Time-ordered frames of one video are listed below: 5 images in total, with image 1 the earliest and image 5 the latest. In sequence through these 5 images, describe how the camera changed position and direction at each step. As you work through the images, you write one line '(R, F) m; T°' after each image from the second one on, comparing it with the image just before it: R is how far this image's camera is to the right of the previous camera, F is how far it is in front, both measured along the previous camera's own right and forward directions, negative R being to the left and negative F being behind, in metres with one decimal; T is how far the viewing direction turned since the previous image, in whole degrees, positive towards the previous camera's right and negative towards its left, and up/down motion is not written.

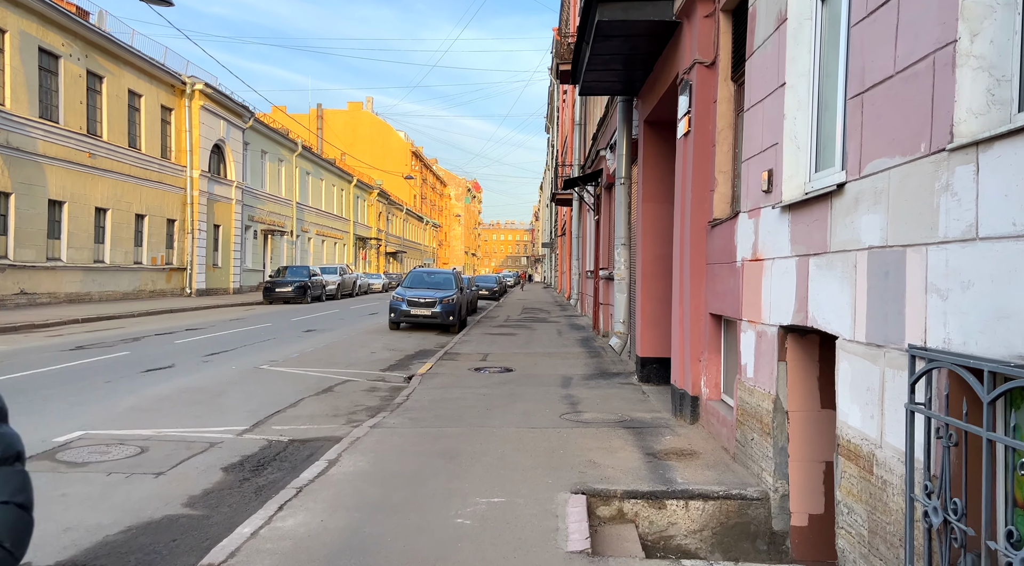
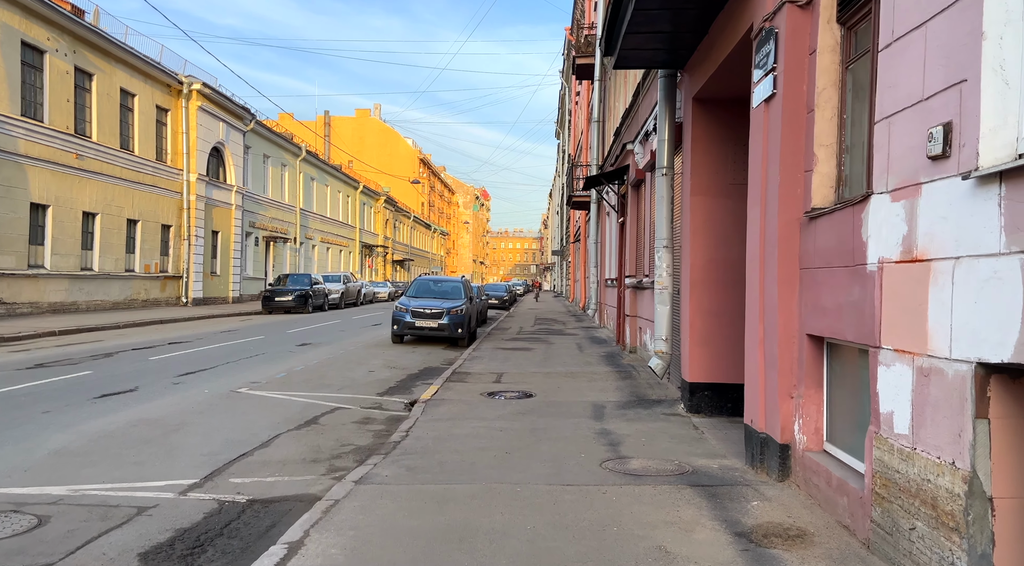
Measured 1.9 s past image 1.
(-0.1, +1.7) m; -1°
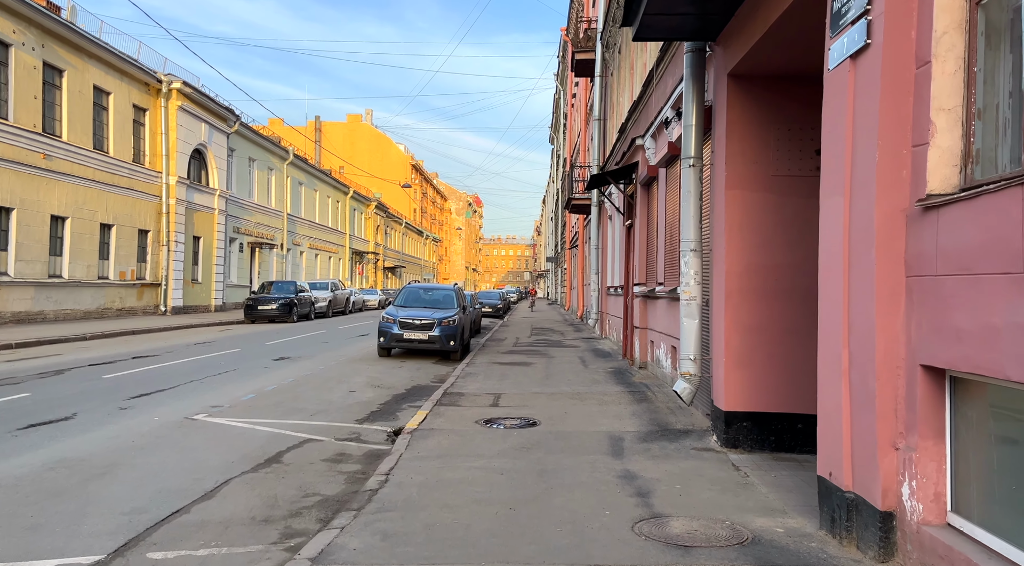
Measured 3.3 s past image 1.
(-0.1, +1.4) m; +1°
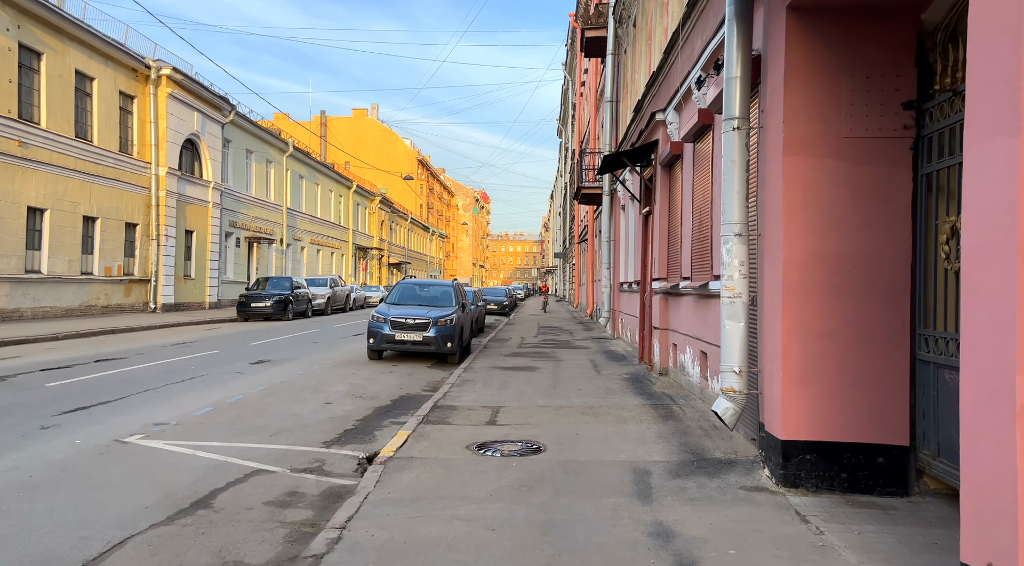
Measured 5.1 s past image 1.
(+0.1, +1.6) m; -1°
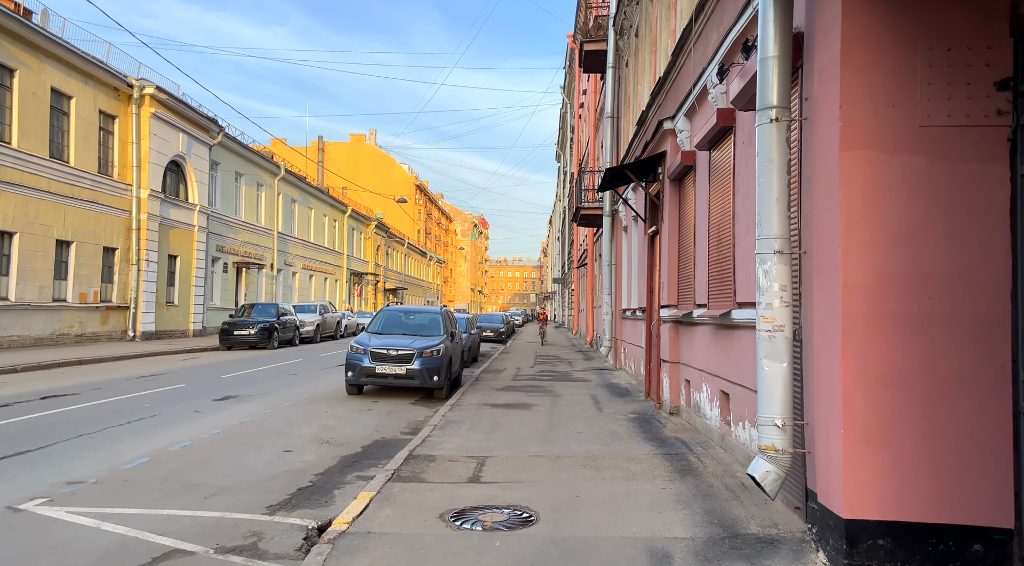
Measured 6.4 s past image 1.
(+0.1, +1.3) m; 0°
